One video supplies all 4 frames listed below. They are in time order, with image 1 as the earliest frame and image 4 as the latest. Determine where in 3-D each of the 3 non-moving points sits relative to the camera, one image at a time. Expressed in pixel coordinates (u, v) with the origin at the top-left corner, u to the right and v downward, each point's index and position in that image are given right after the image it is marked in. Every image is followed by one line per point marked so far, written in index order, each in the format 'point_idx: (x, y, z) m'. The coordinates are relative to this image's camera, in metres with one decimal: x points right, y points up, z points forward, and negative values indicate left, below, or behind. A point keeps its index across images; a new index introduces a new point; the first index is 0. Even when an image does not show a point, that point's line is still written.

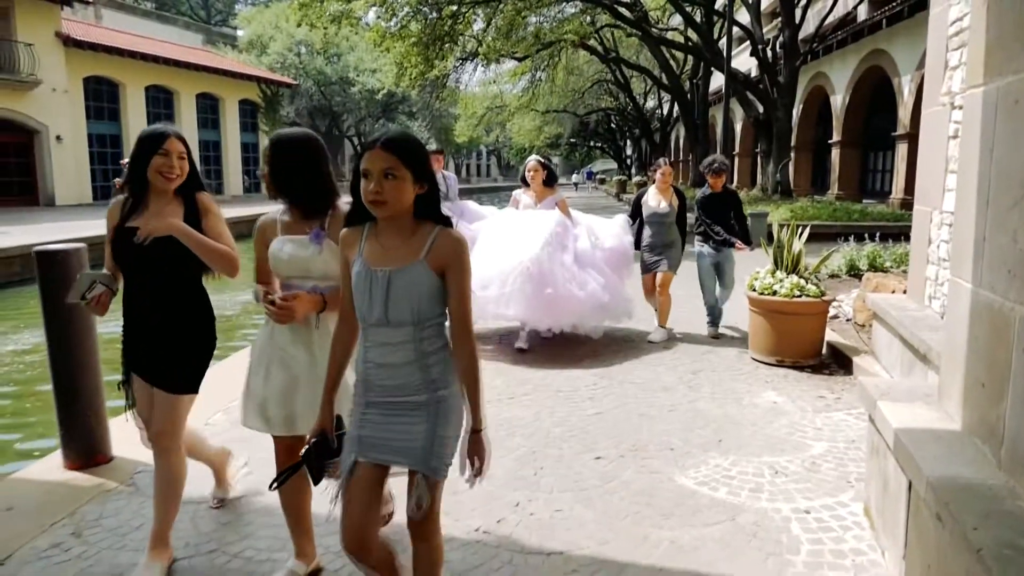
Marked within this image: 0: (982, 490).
0: (+1.3, -0.5, +2.0) m
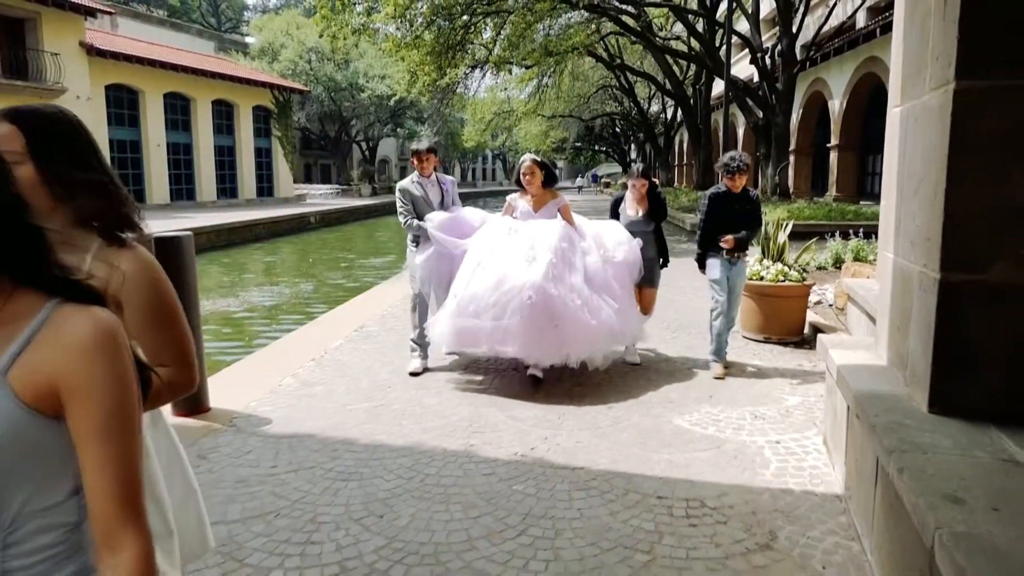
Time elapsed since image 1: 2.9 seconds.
0: (+1.4, -0.4, +2.8) m
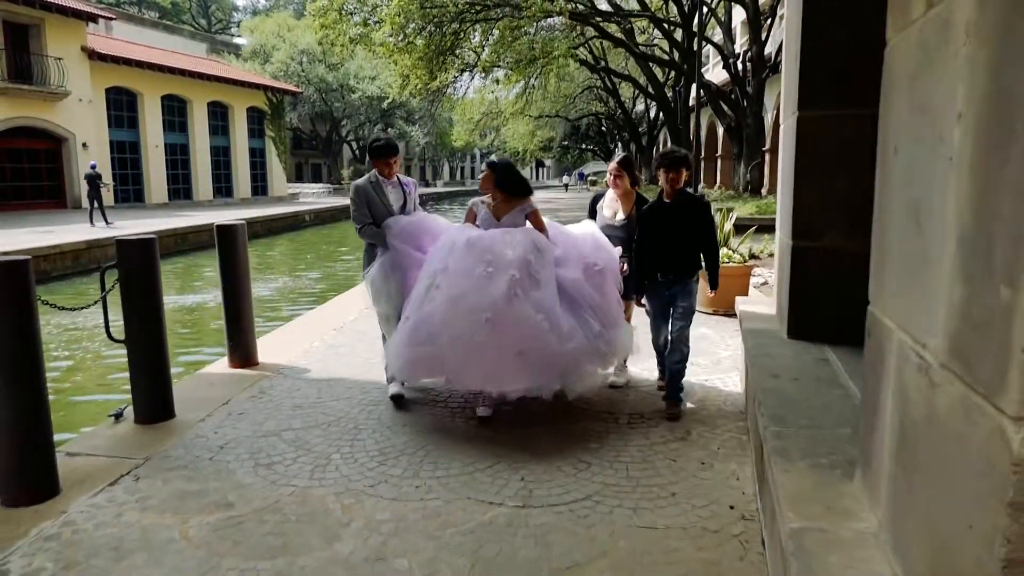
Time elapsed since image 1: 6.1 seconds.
0: (+1.4, -0.2, +4.0) m
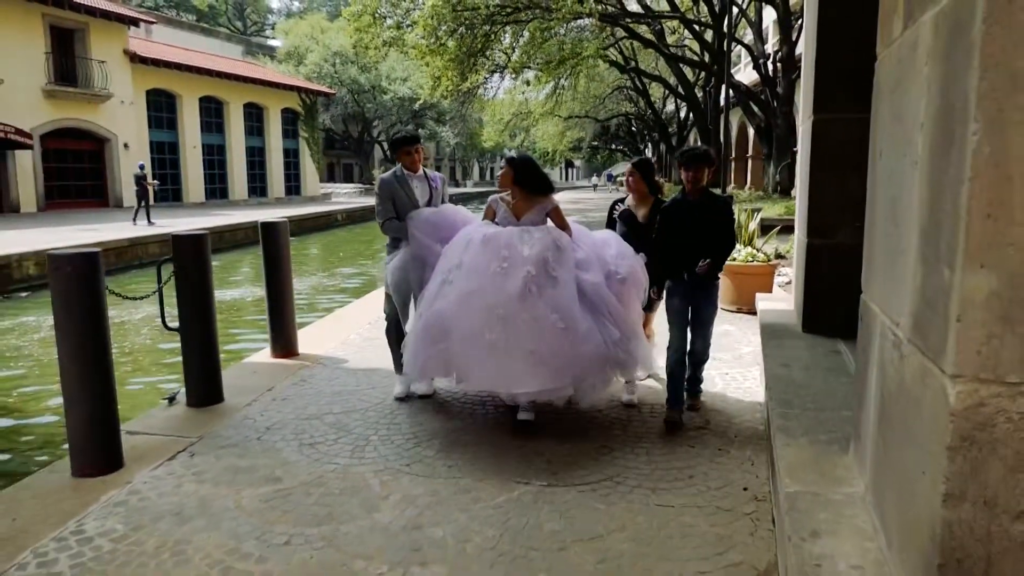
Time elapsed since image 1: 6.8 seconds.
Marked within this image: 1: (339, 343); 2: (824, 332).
0: (+1.5, -0.2, +4.2) m
1: (-1.5, -0.5, +6.4) m
2: (+1.6, -0.2, +3.9) m
